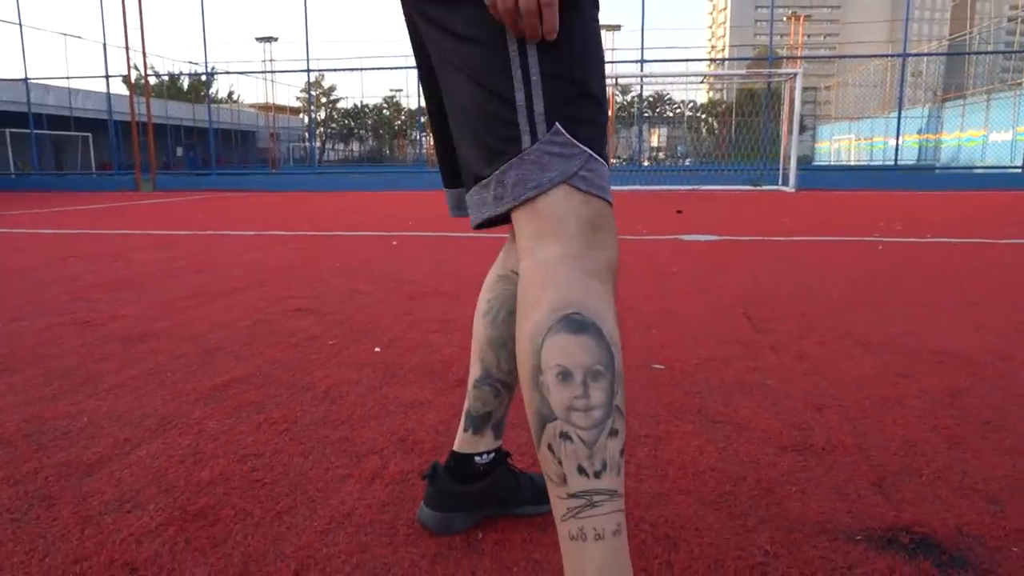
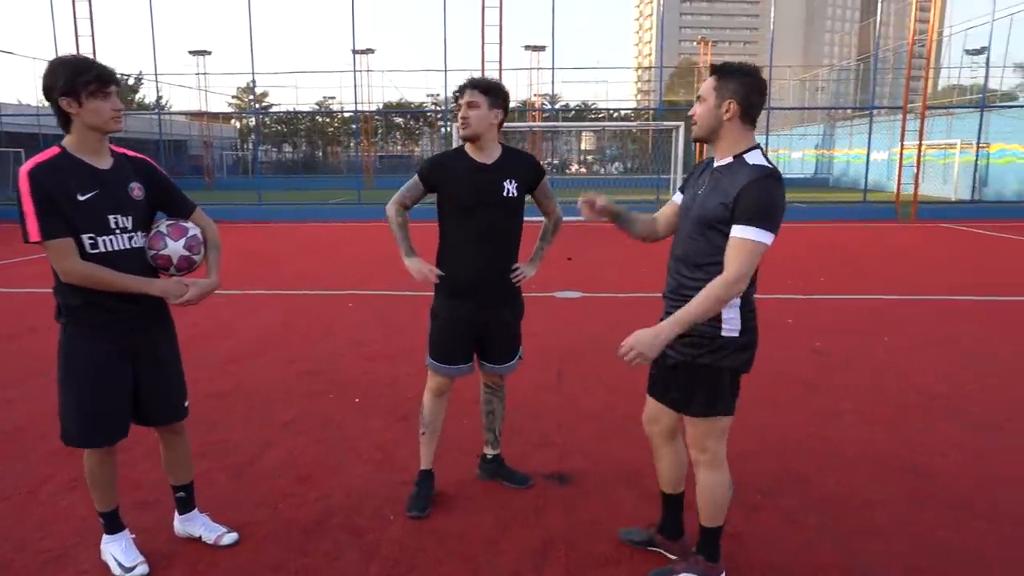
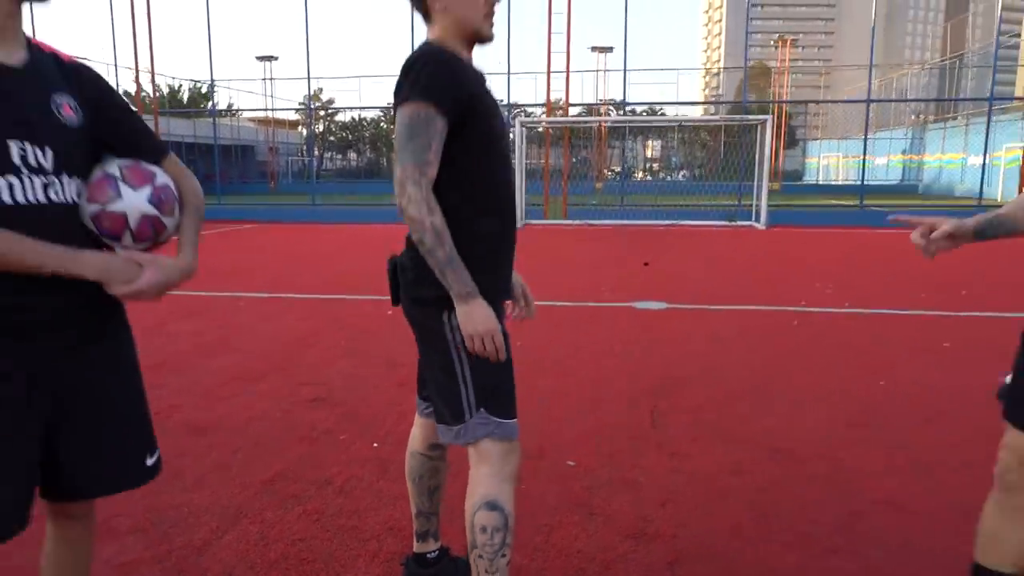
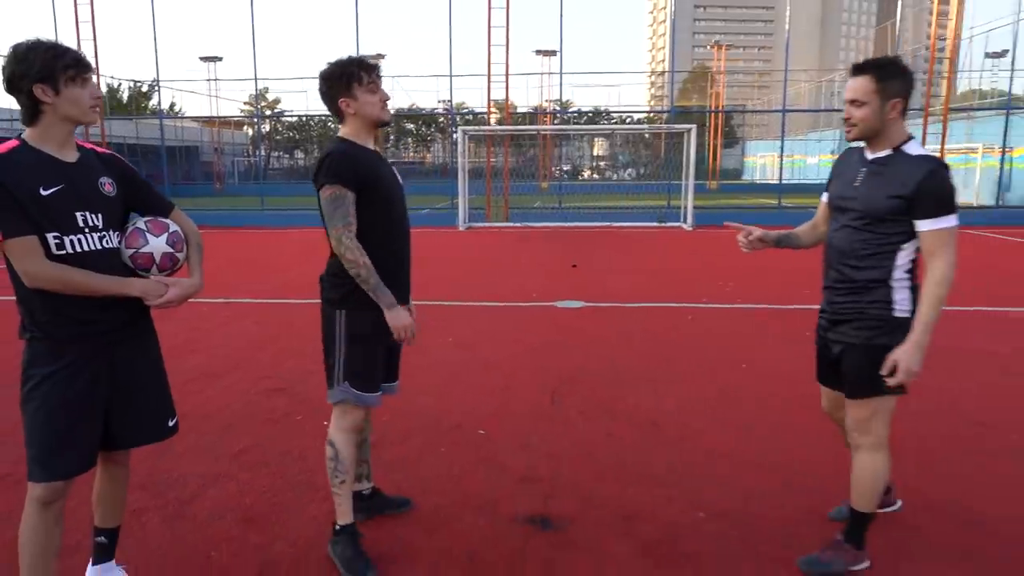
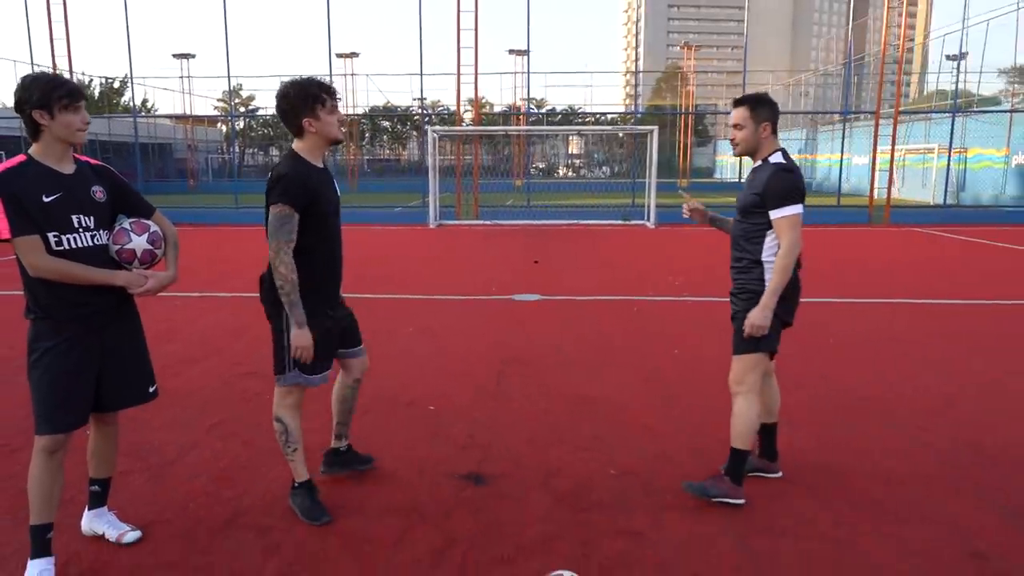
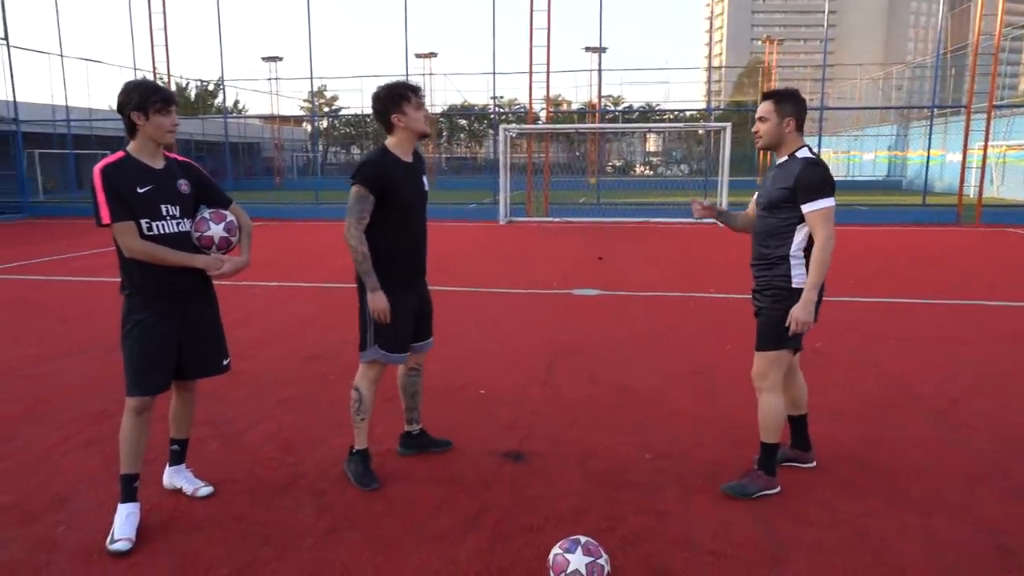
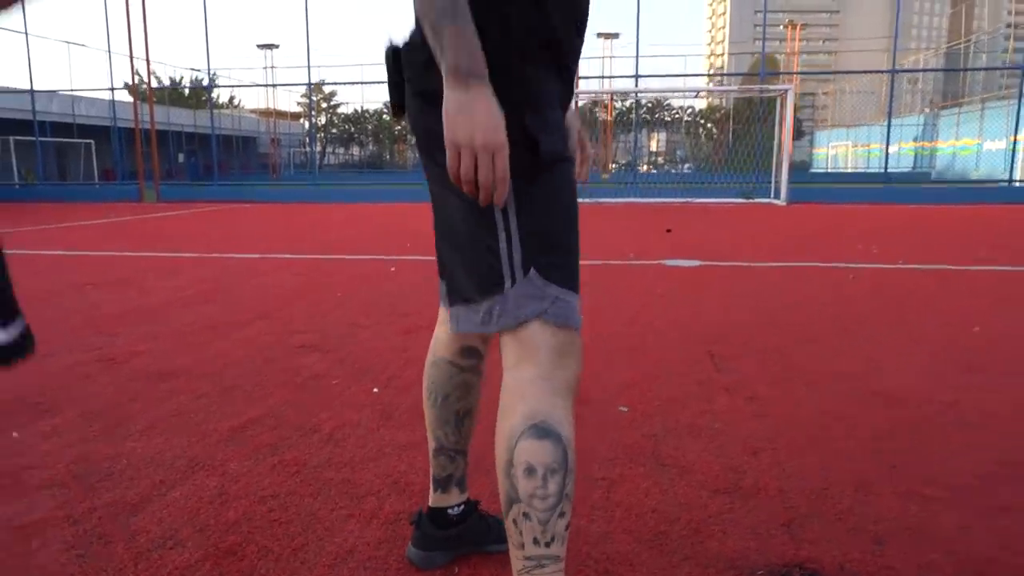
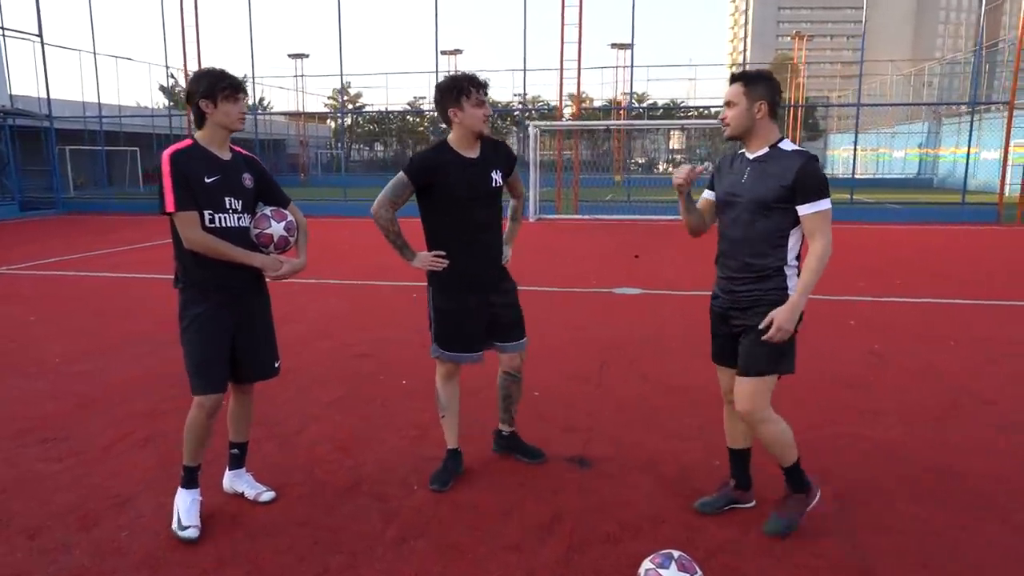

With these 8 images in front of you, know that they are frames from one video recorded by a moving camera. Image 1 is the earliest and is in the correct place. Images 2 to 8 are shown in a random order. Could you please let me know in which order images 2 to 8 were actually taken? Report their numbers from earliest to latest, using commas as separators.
7, 3, 4, 5, 6, 8, 2
